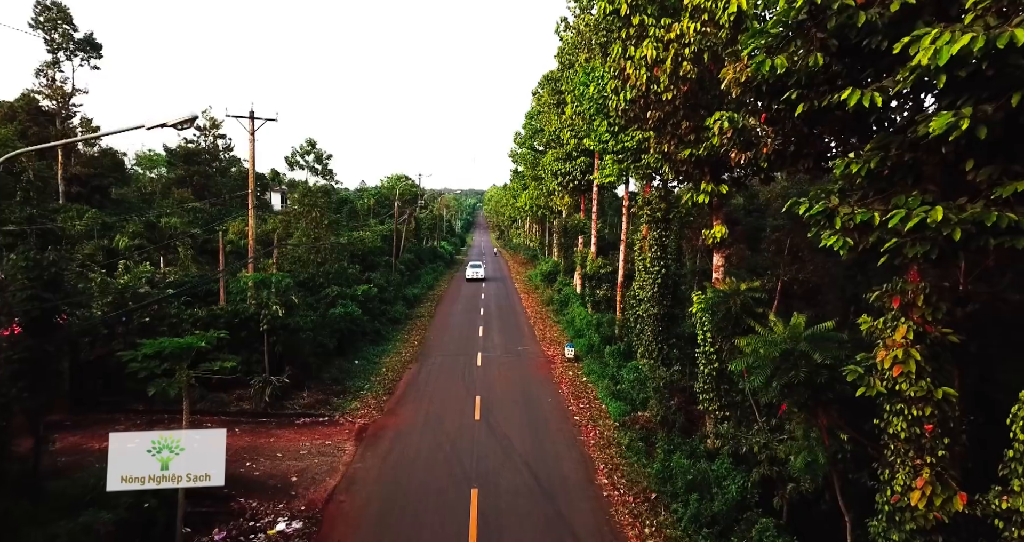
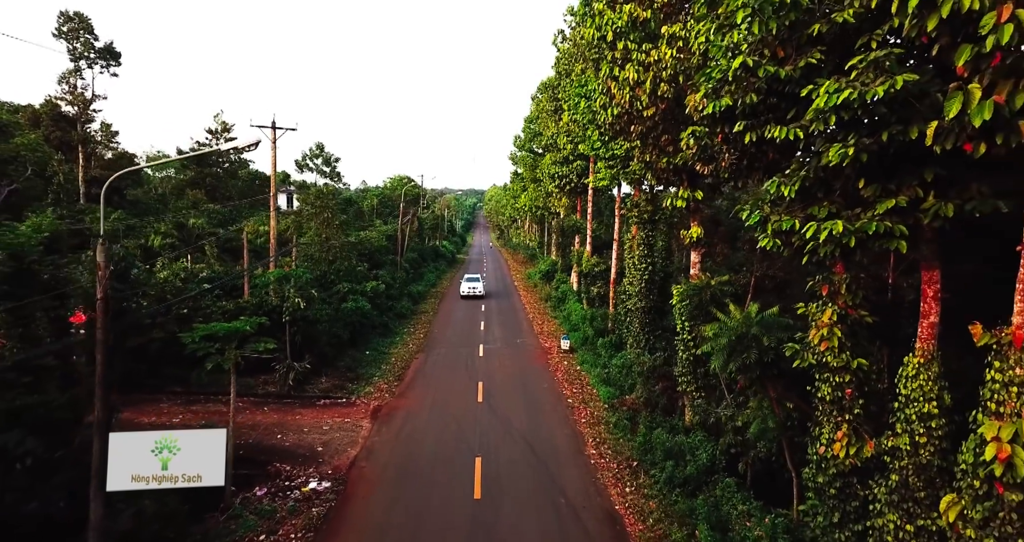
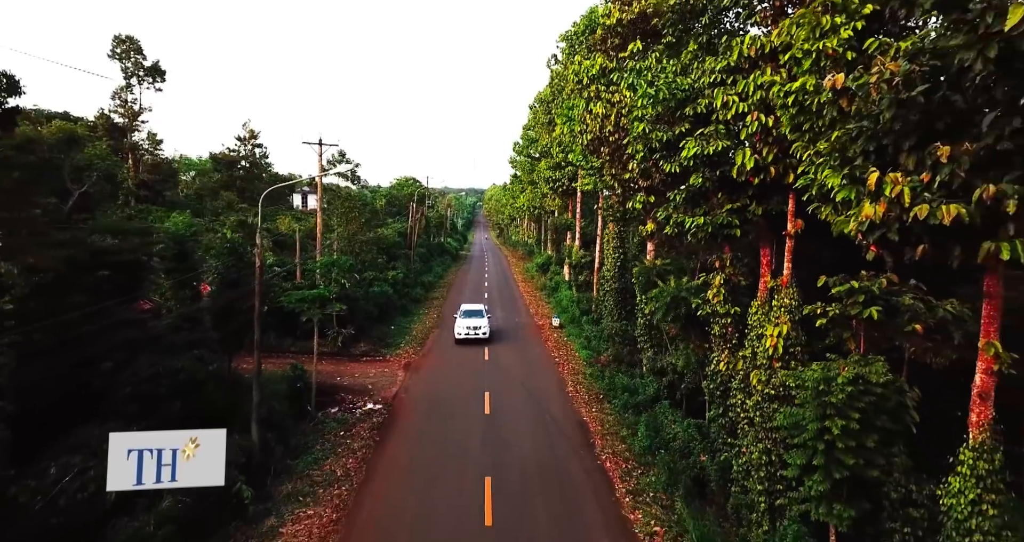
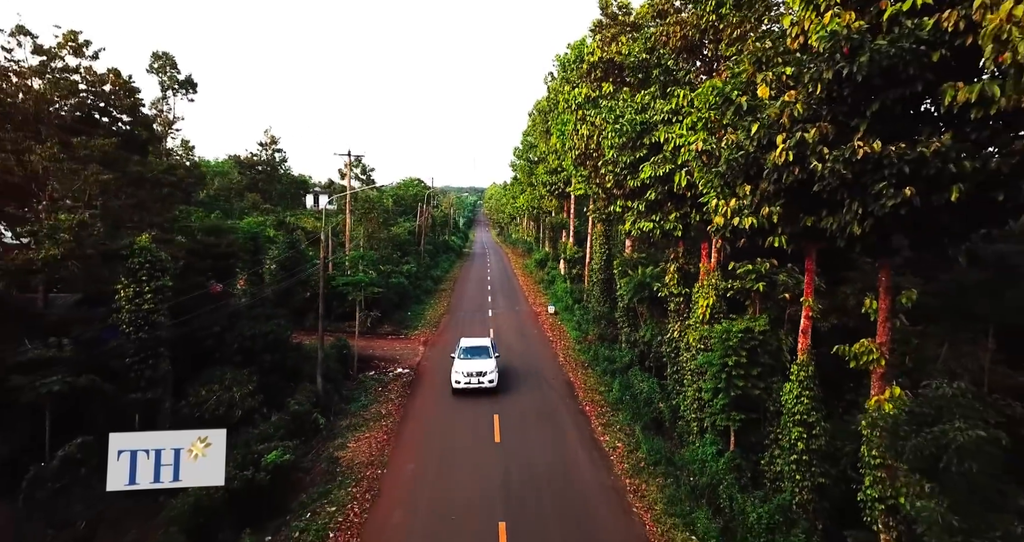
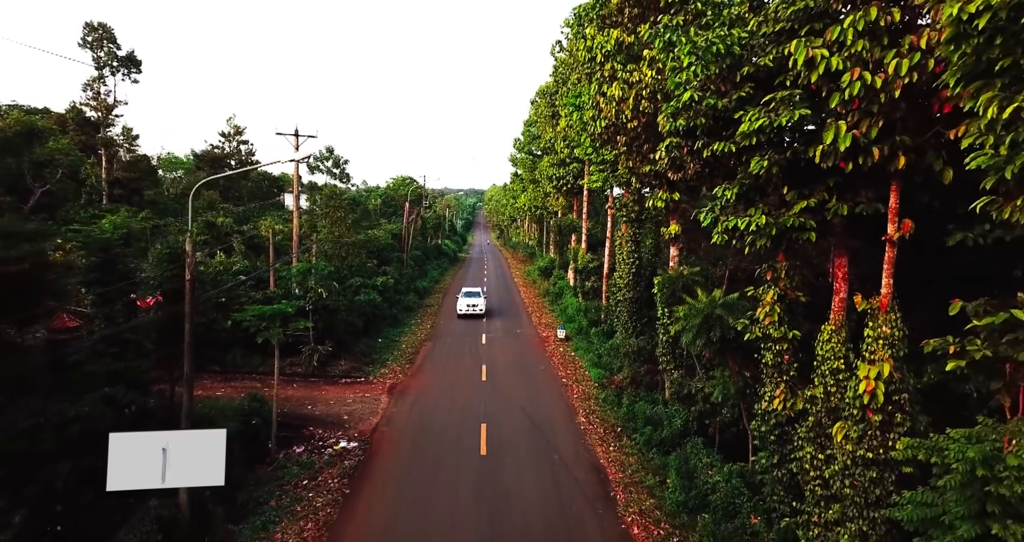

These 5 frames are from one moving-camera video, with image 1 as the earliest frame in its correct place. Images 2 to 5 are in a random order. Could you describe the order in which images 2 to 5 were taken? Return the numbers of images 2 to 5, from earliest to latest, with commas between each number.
2, 5, 3, 4
